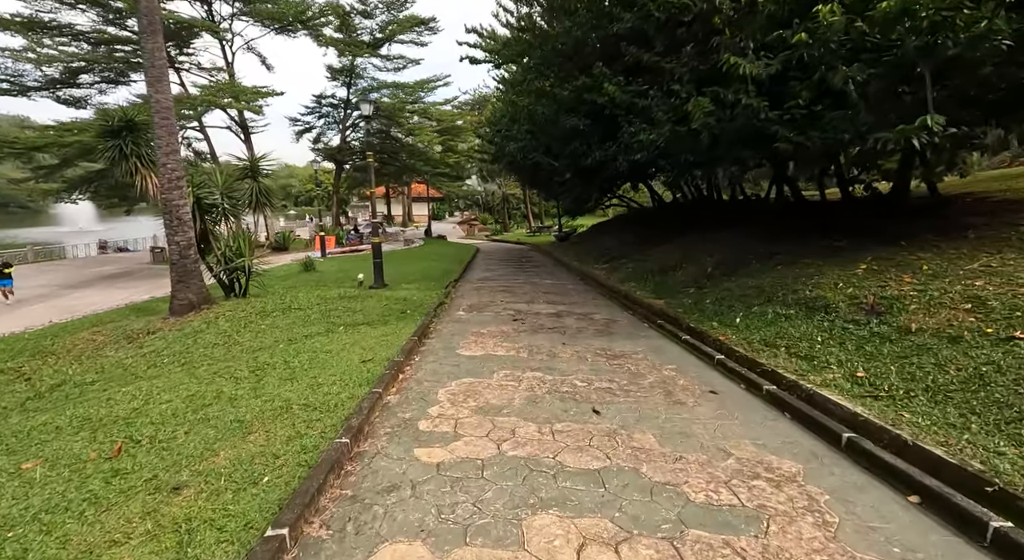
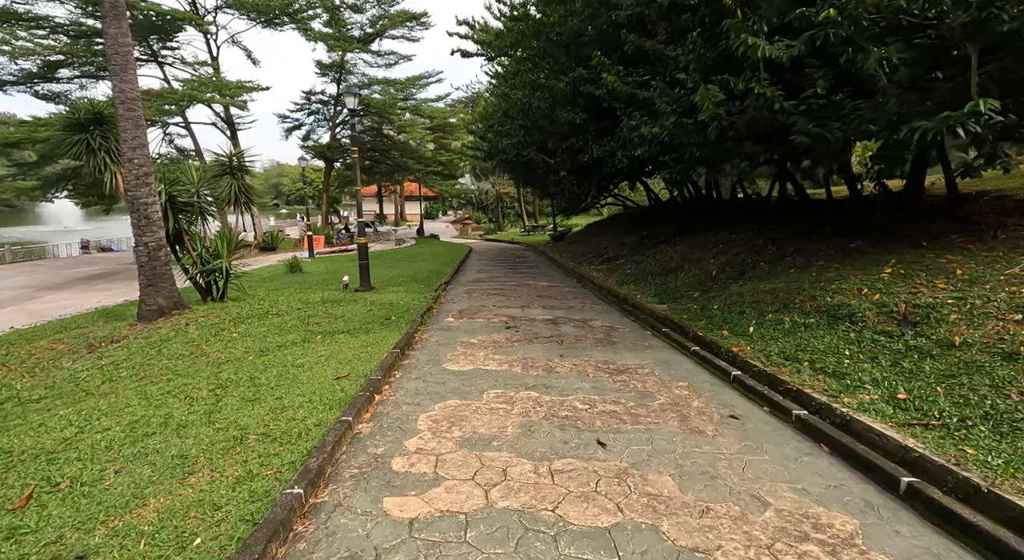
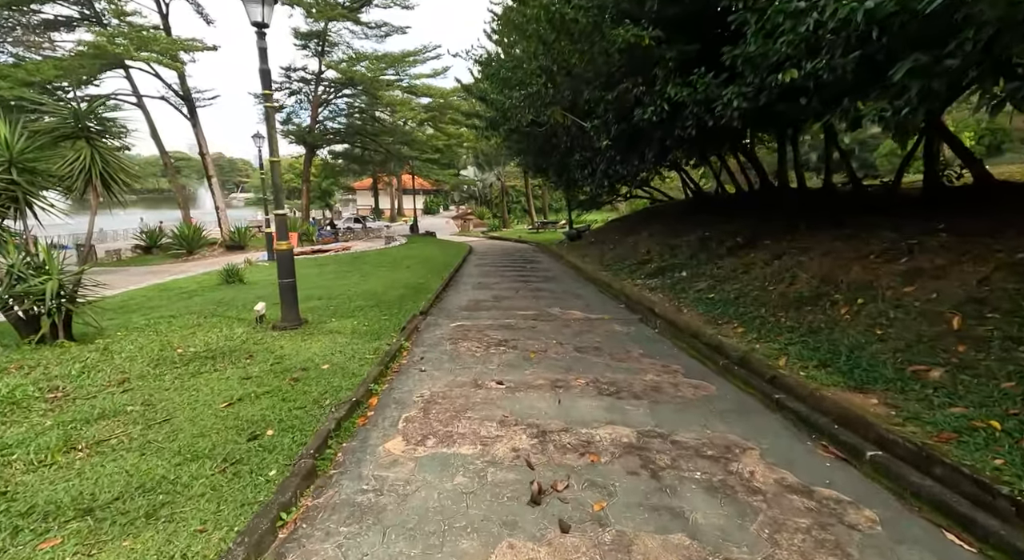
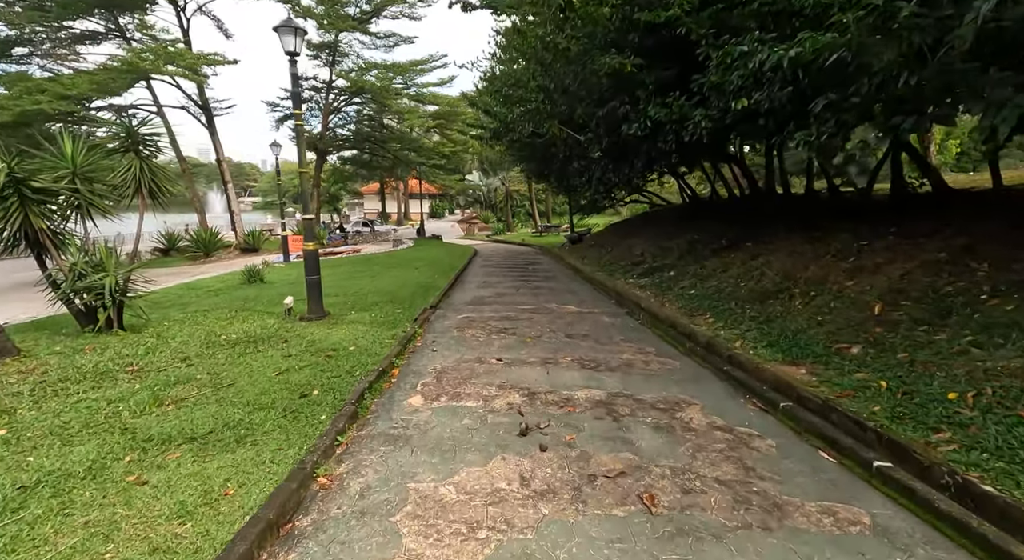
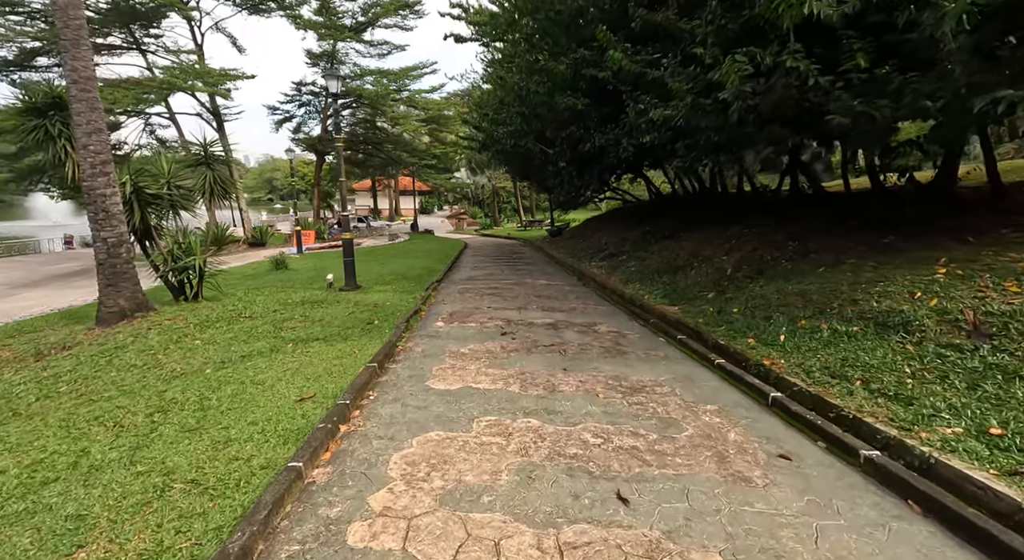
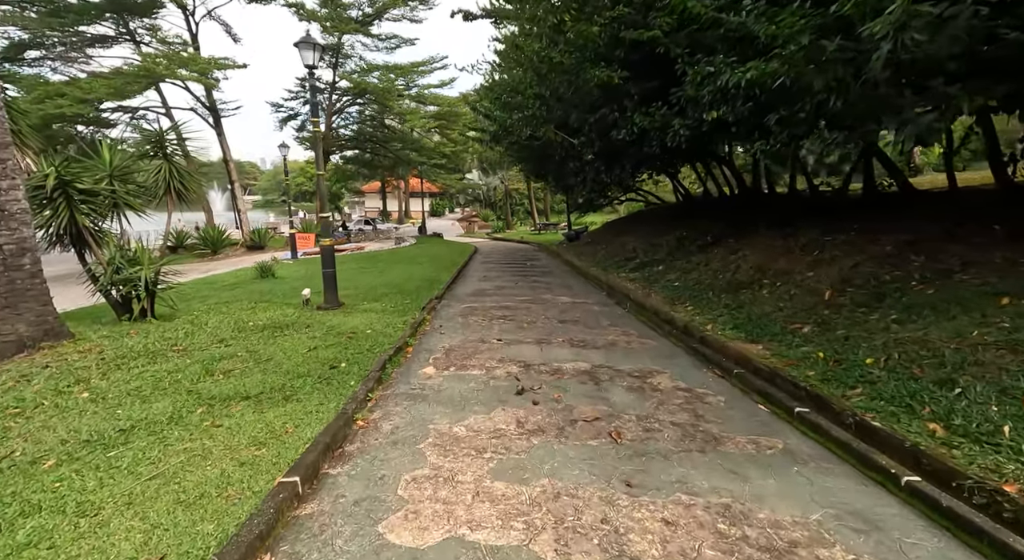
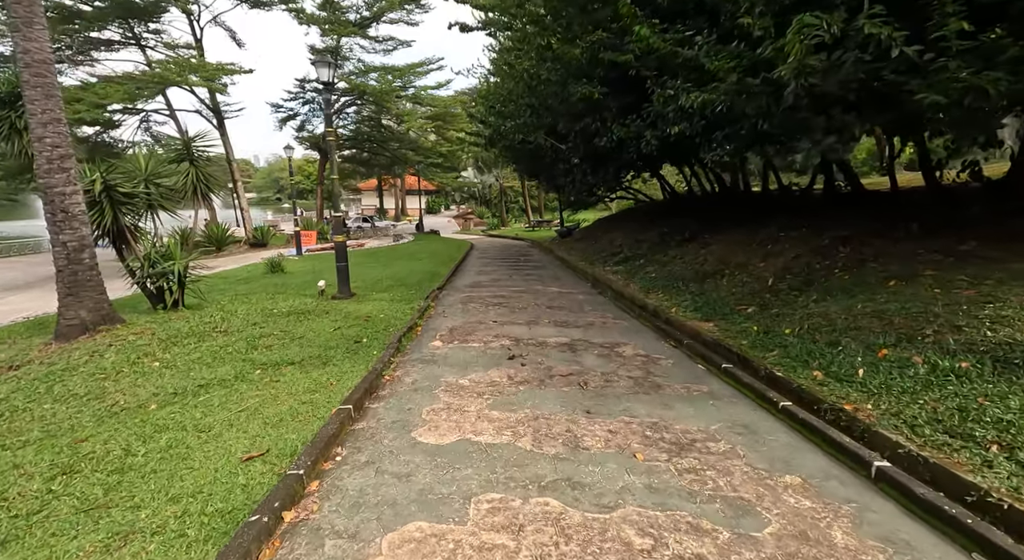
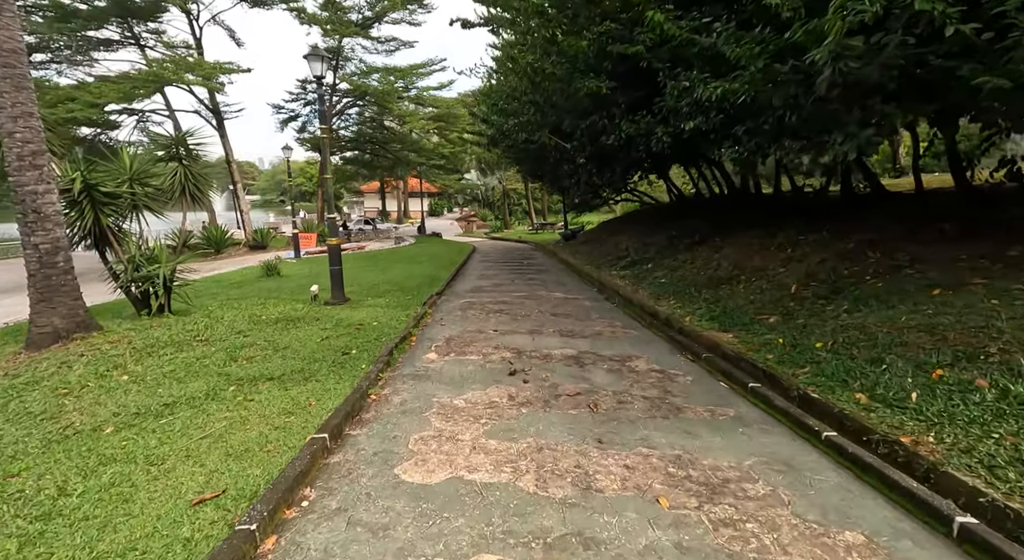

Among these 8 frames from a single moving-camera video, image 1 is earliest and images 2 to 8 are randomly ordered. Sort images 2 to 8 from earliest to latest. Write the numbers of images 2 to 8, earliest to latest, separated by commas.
2, 5, 7, 8, 6, 4, 3
